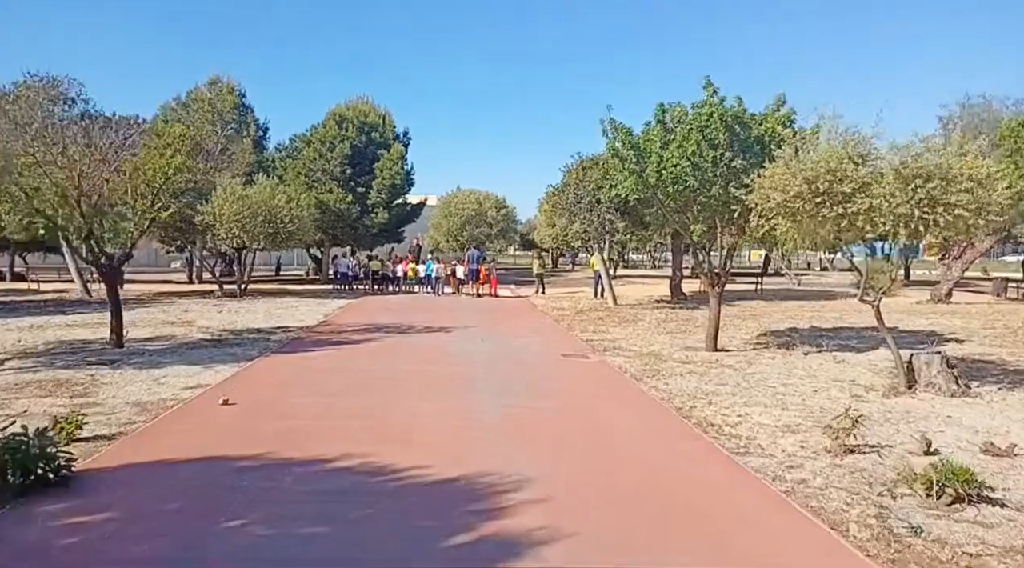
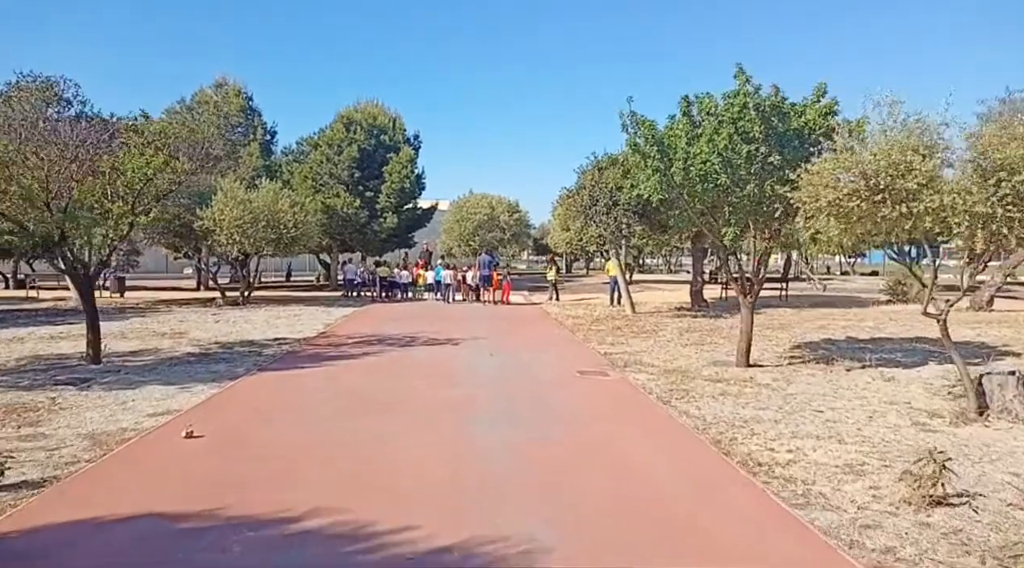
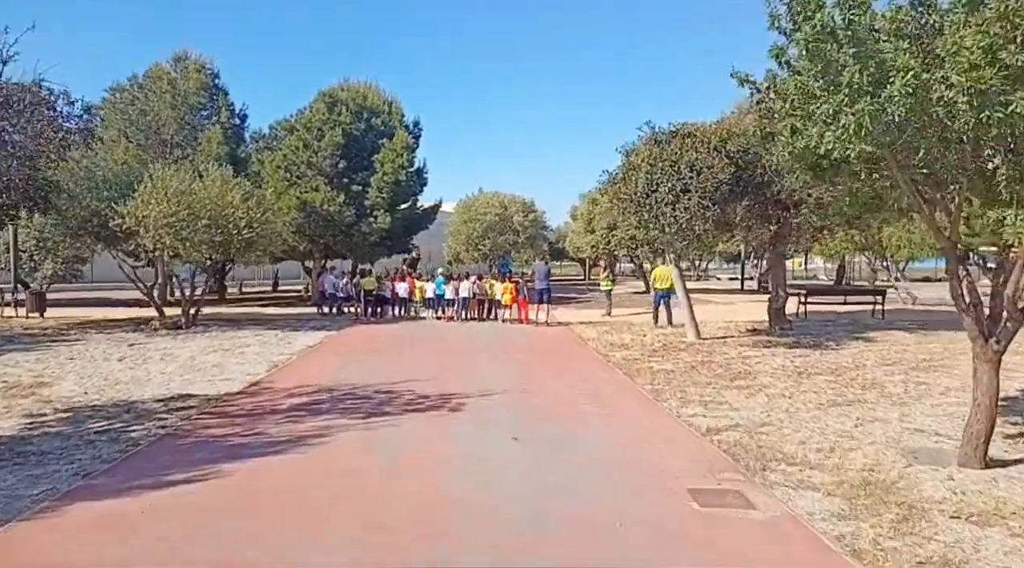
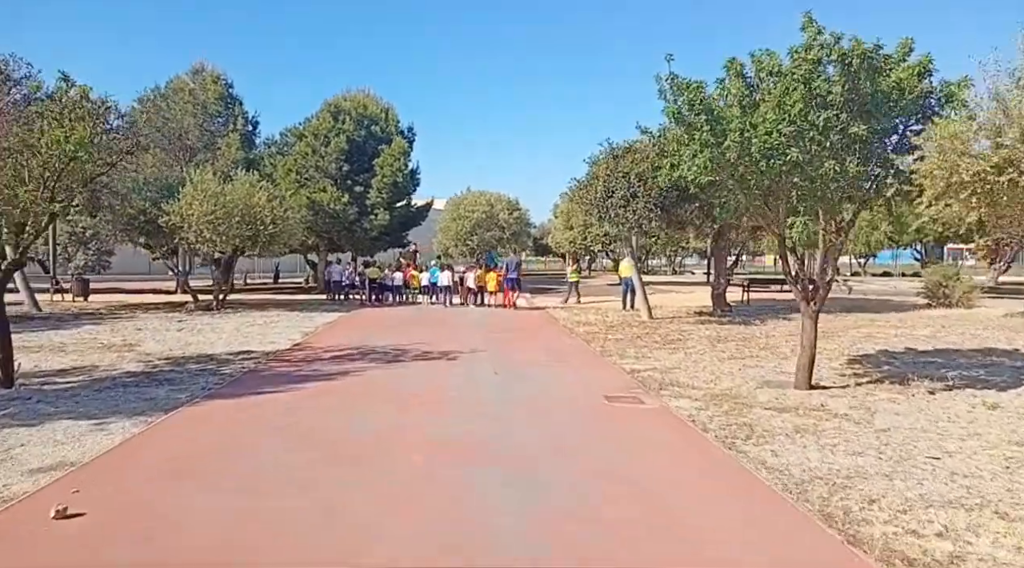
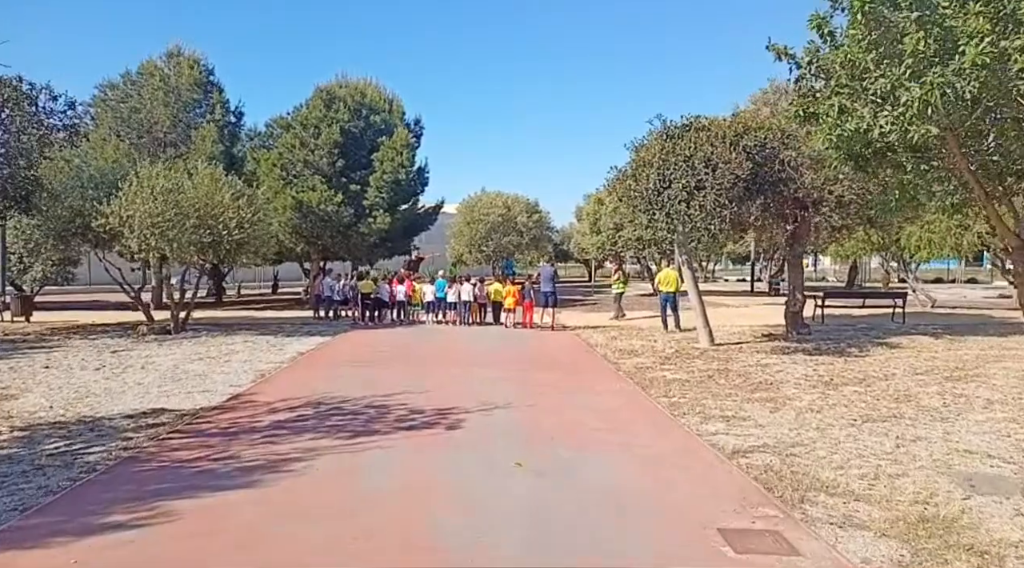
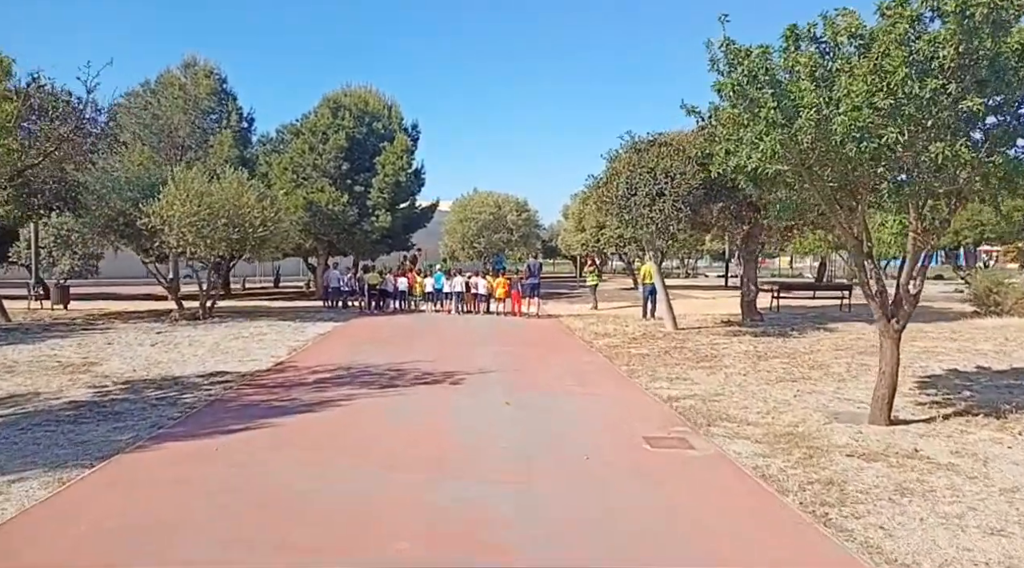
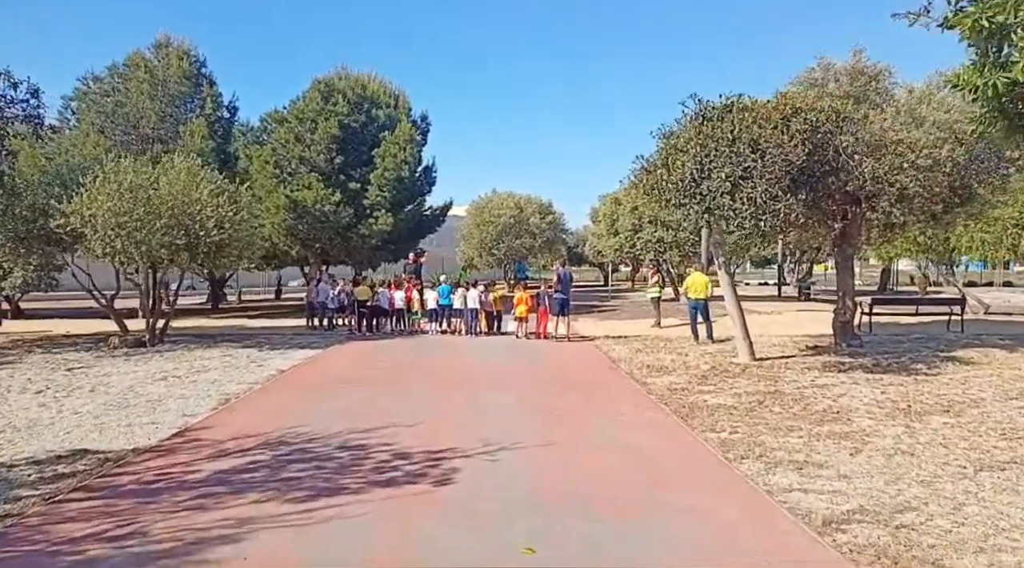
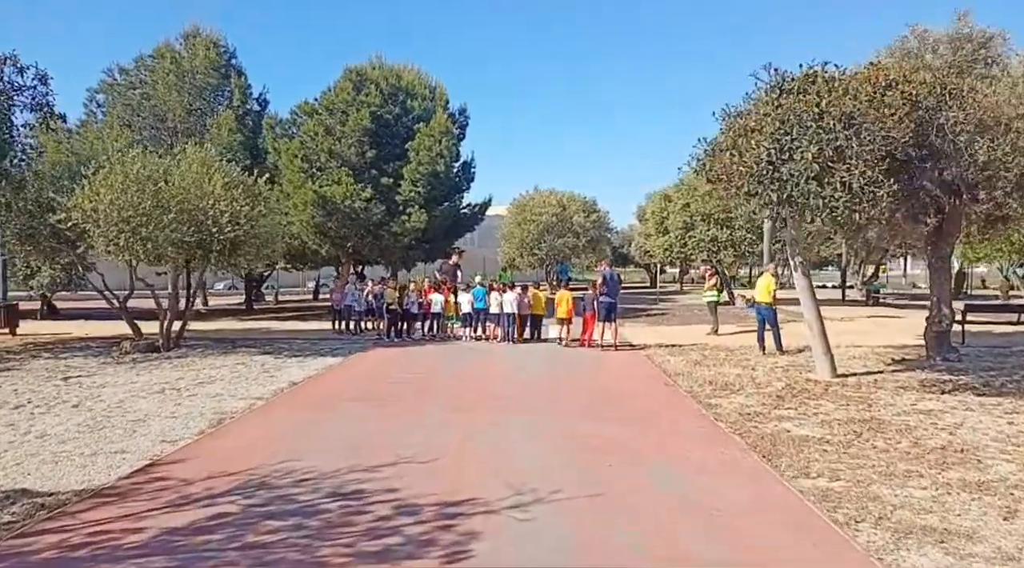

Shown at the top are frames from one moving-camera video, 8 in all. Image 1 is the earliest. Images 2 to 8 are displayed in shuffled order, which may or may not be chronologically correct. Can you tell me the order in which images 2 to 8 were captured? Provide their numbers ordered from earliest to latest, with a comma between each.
2, 4, 6, 3, 5, 7, 8
